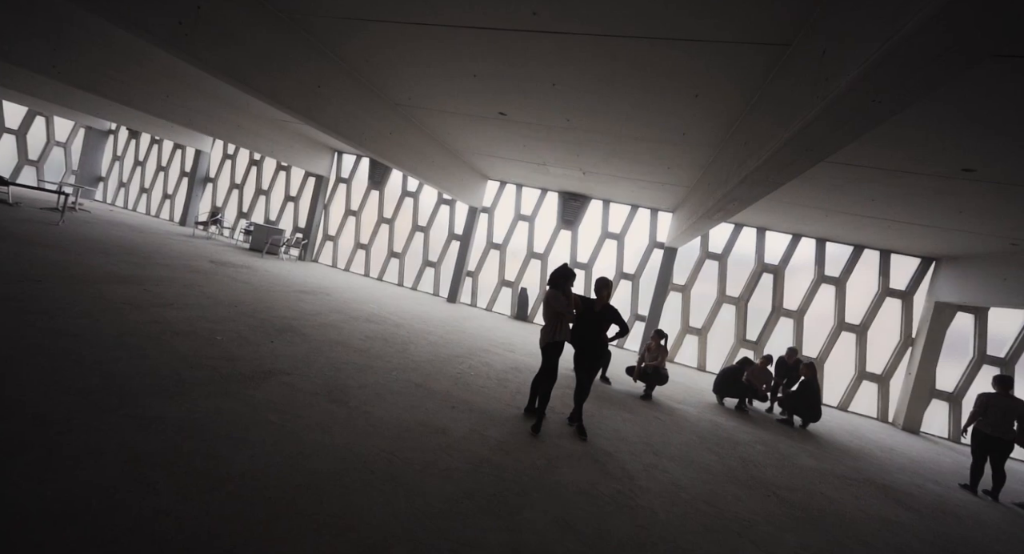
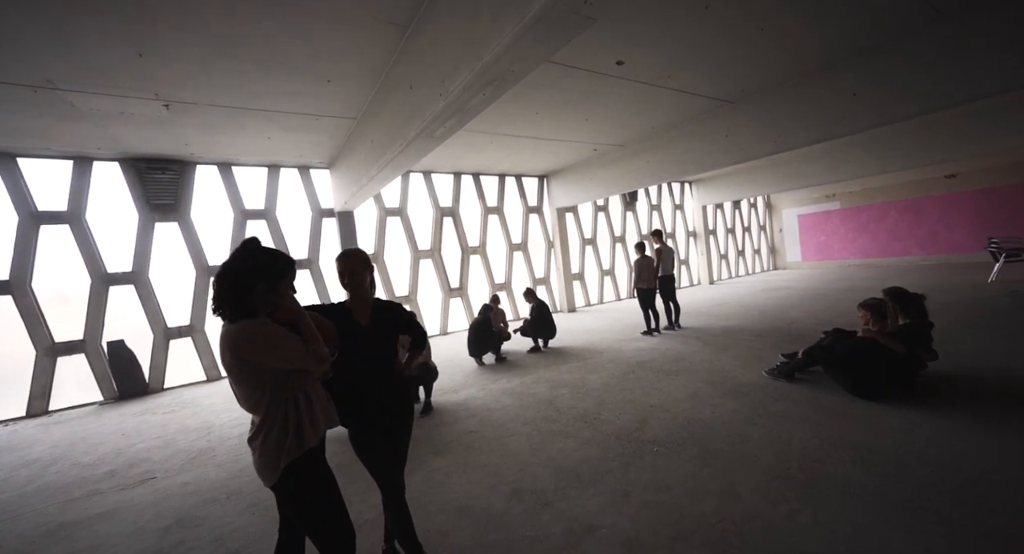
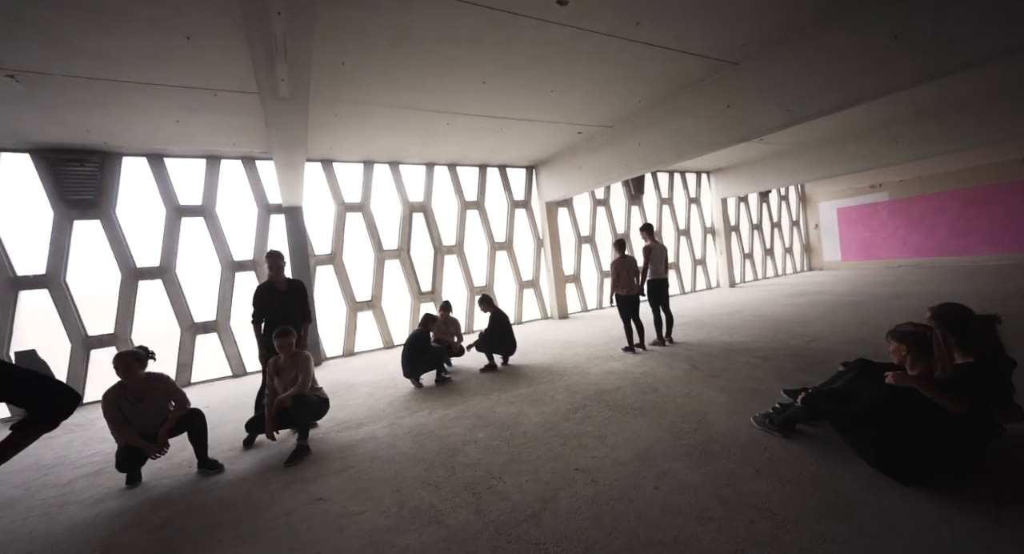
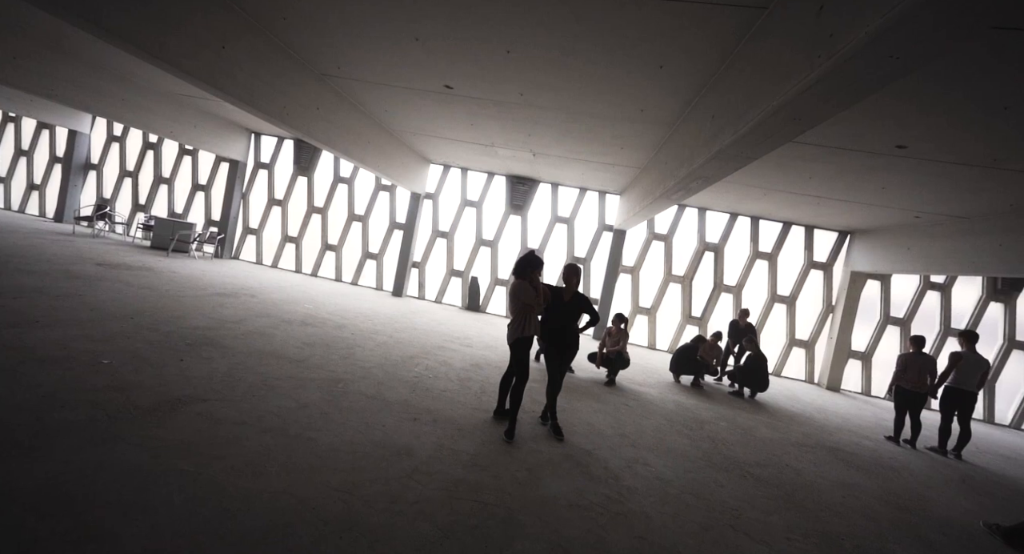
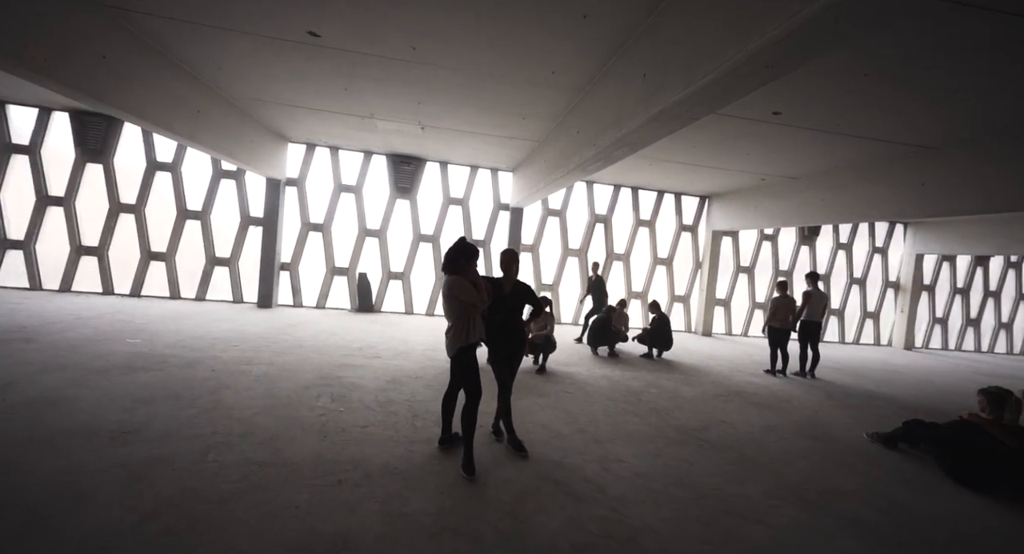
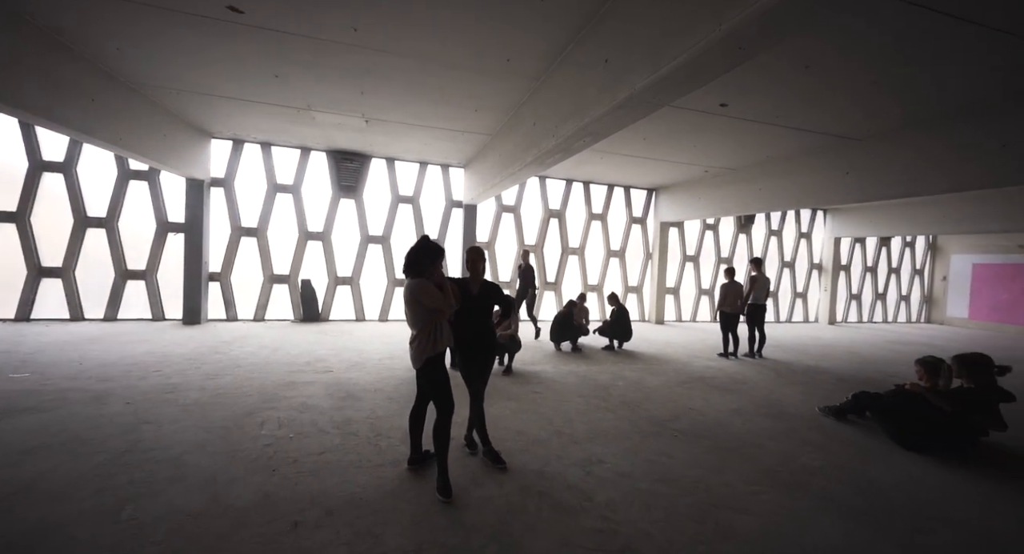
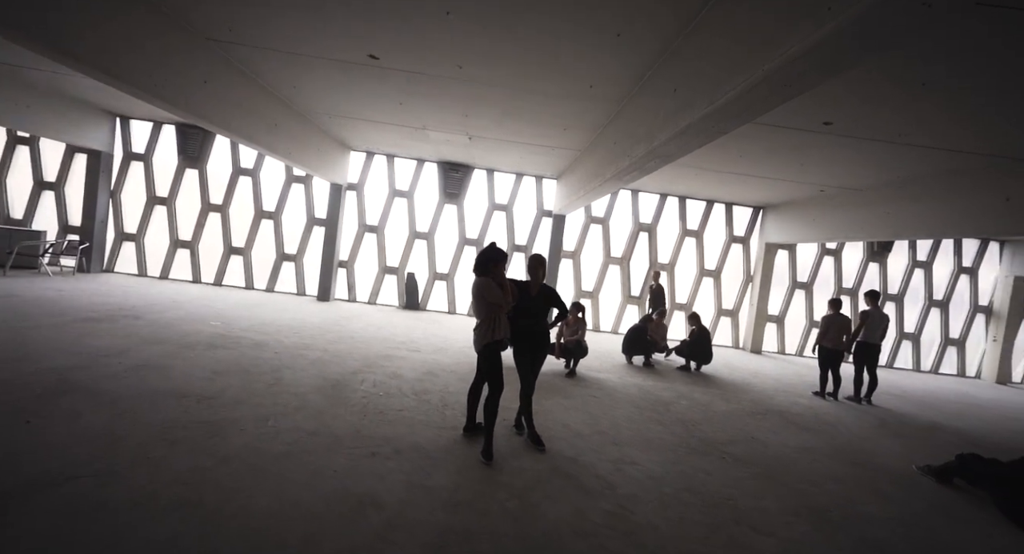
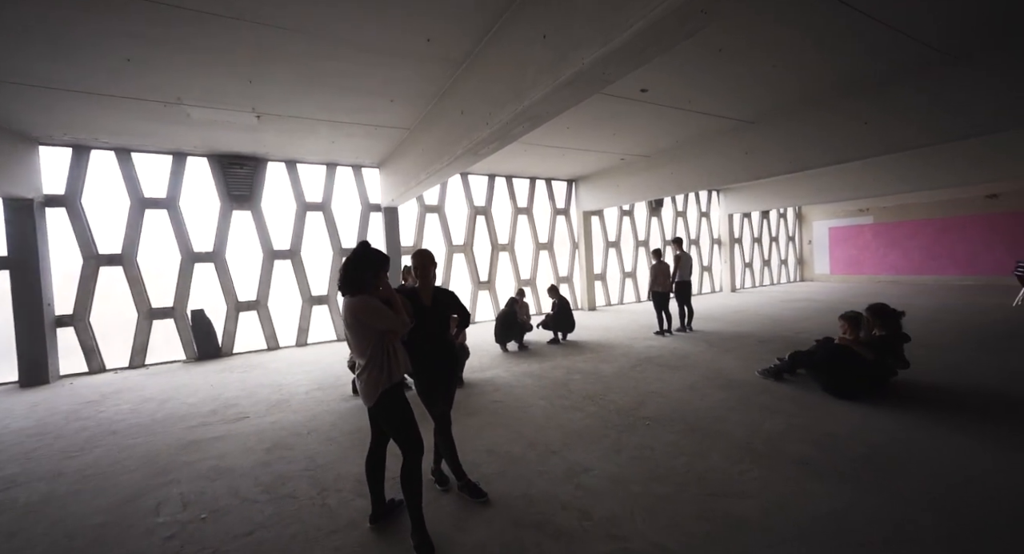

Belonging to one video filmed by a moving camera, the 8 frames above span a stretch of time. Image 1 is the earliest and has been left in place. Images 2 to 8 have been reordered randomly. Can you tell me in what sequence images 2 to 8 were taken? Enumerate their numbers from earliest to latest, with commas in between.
4, 7, 5, 6, 8, 2, 3
